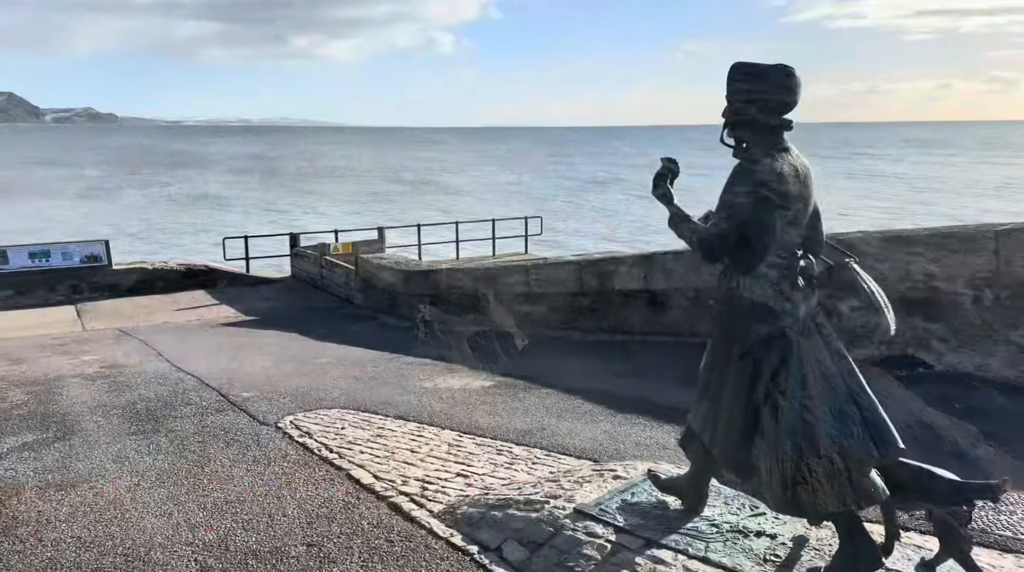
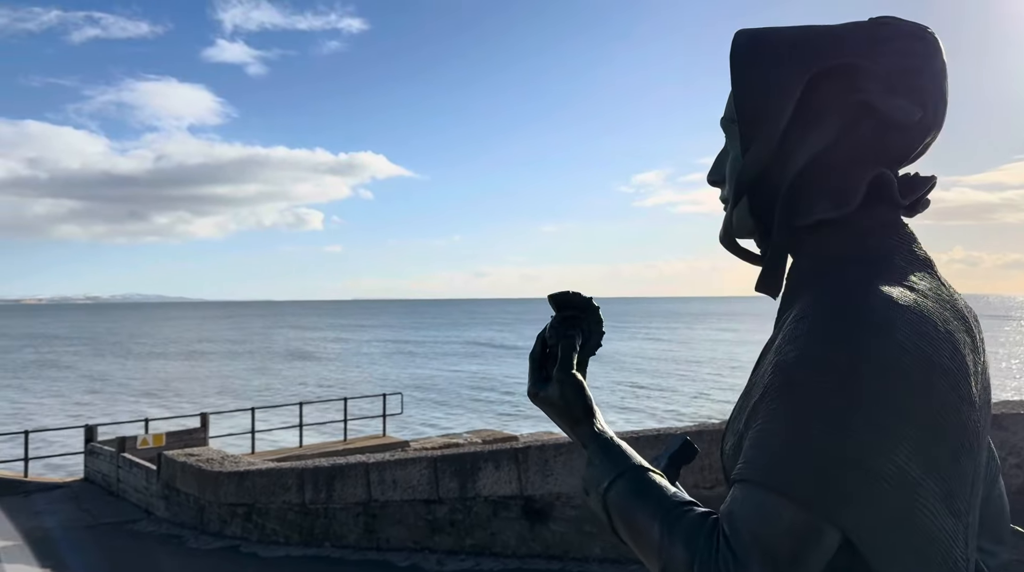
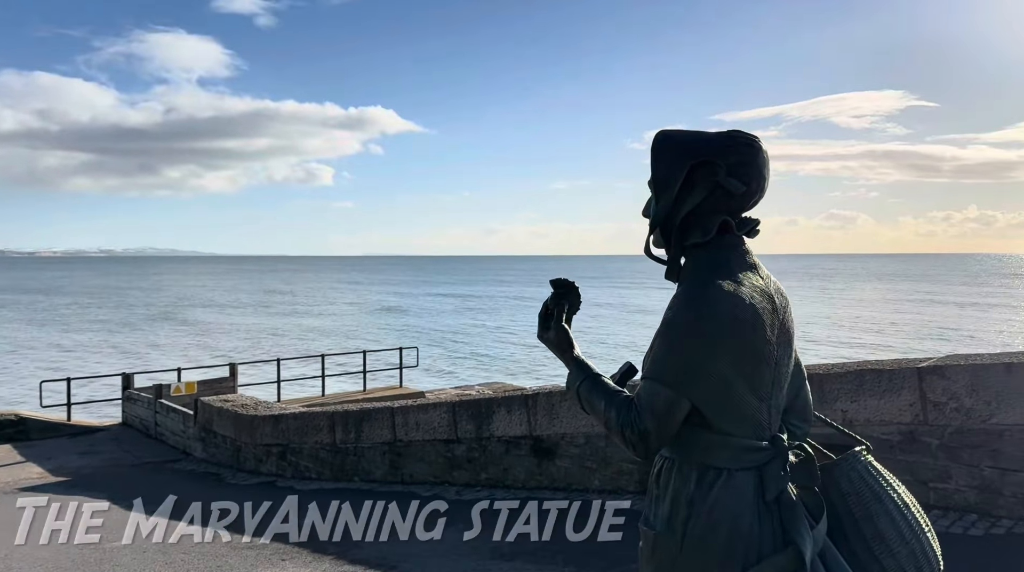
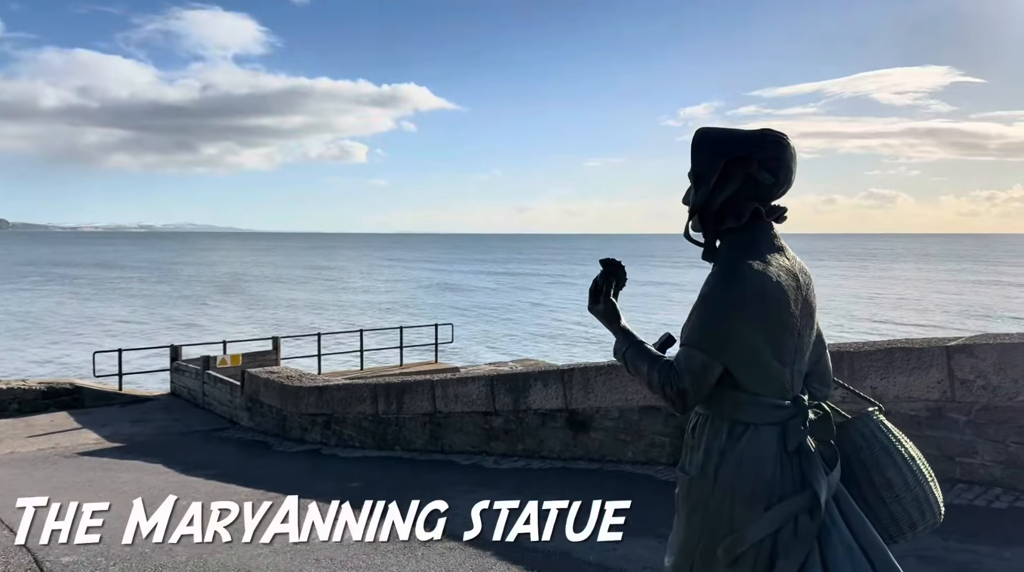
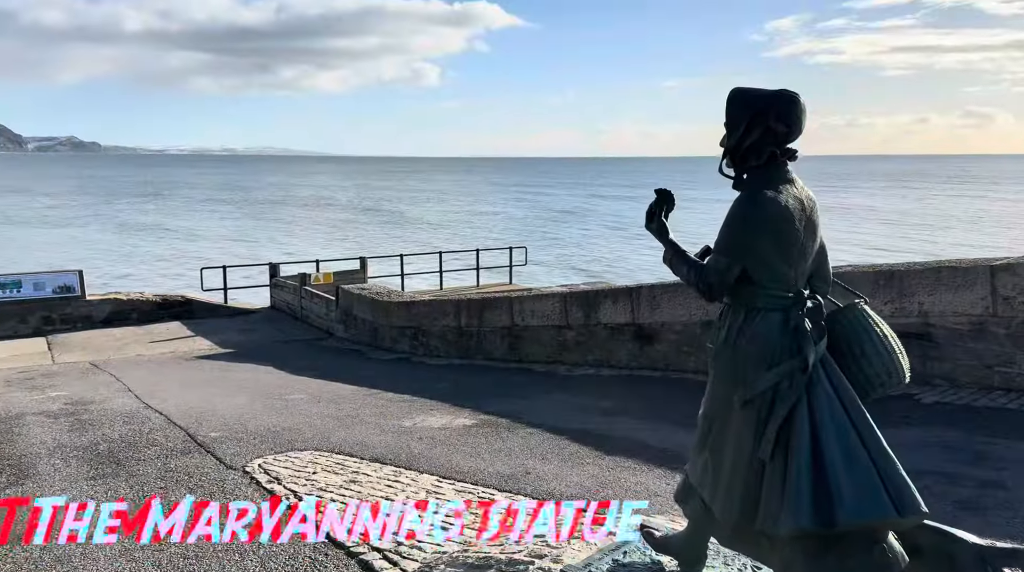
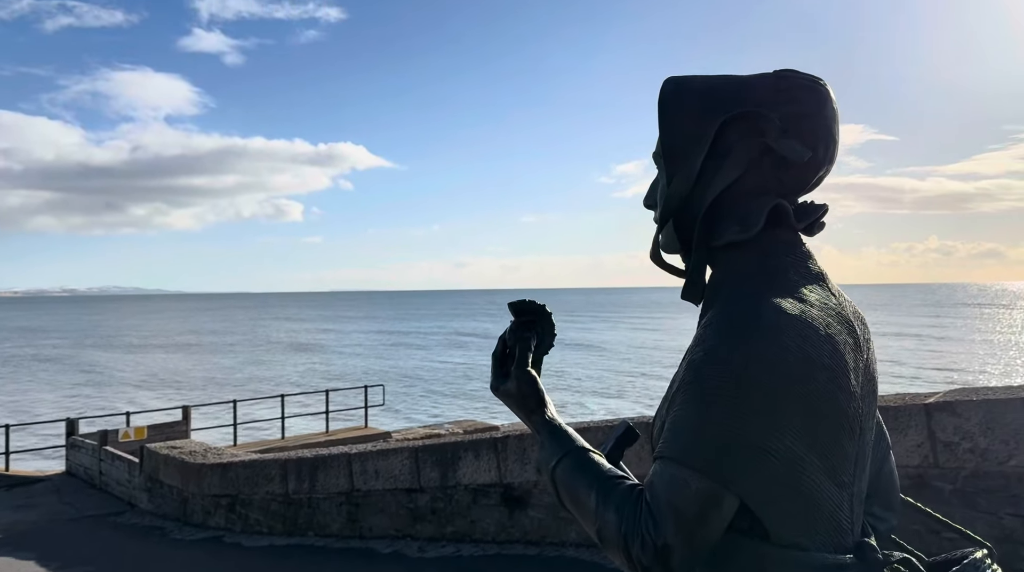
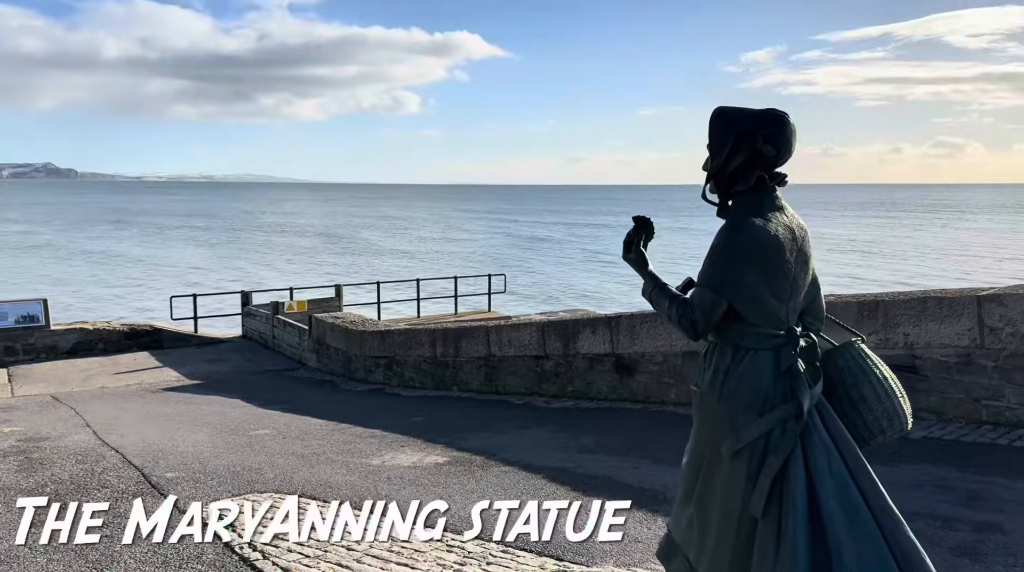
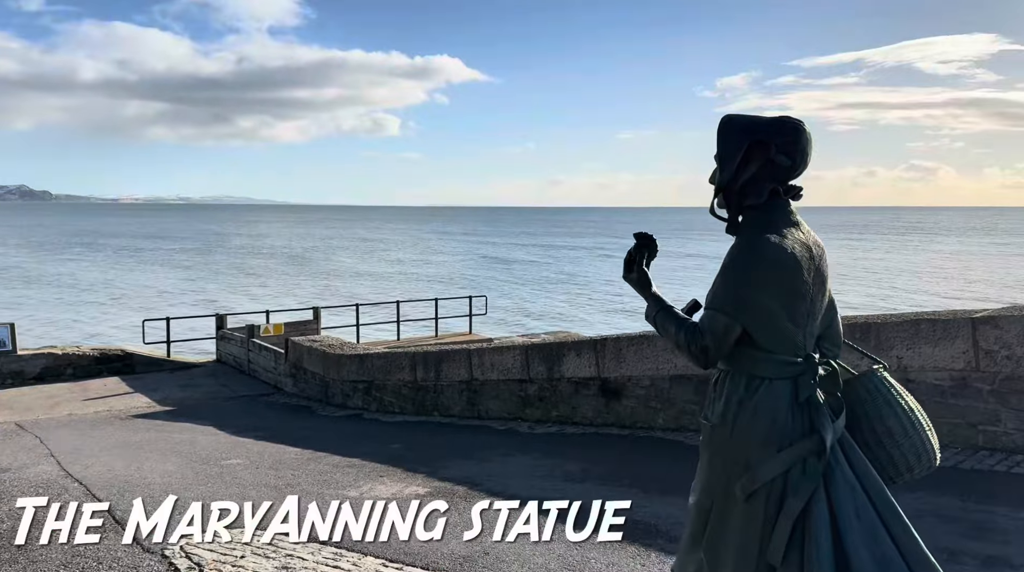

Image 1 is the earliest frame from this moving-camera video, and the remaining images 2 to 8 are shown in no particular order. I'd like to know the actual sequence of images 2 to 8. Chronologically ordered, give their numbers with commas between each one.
5, 7, 8, 4, 3, 6, 2
